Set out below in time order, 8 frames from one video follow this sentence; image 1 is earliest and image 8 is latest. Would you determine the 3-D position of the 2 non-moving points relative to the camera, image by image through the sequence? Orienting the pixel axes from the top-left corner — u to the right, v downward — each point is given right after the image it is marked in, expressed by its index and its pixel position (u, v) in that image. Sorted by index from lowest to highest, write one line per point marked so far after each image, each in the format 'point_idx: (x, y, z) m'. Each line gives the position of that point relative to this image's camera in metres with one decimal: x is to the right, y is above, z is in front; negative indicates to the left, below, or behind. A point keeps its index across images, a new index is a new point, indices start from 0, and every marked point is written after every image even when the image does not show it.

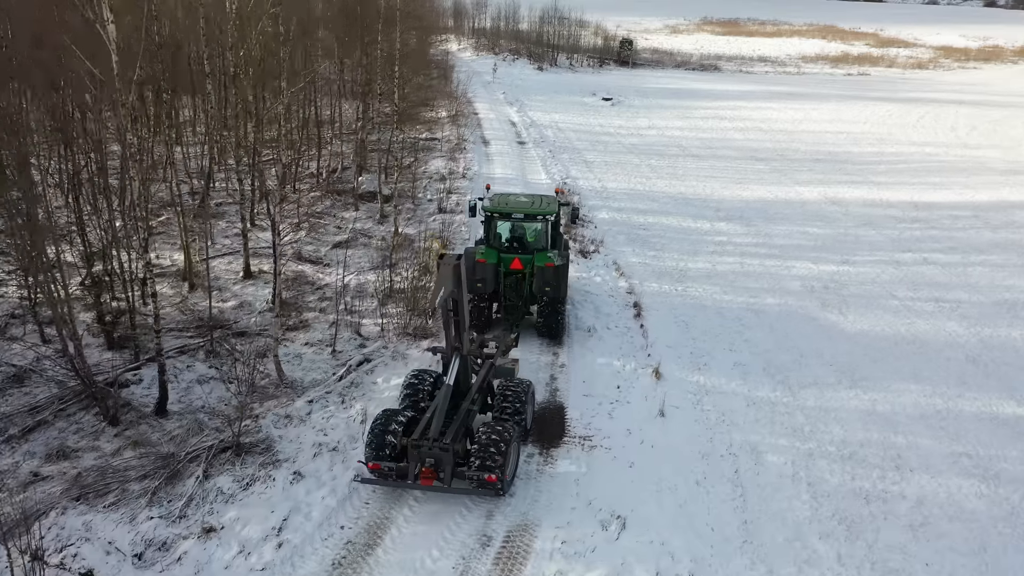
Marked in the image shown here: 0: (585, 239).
0: (+1.3, +0.9, +15.0) m
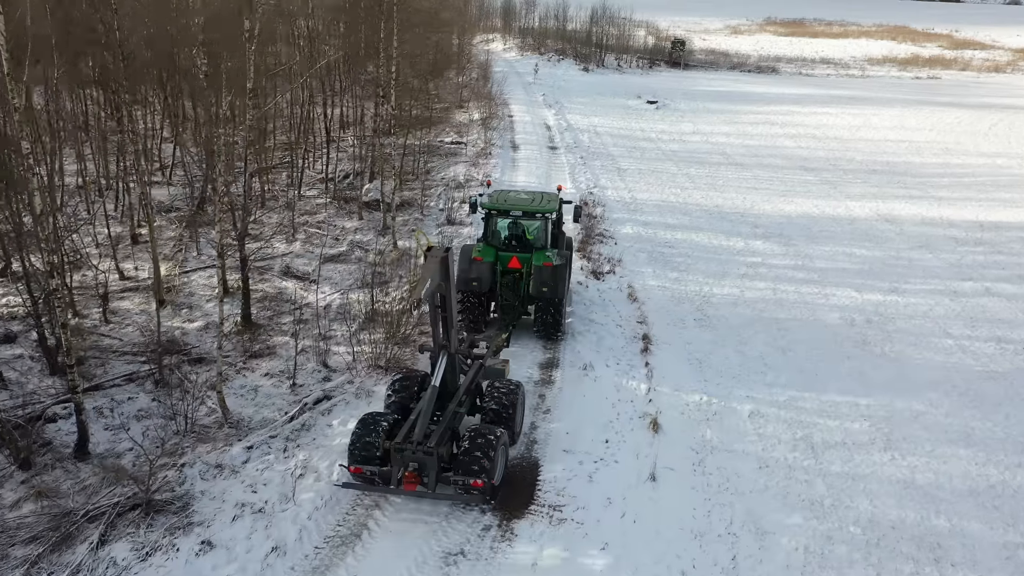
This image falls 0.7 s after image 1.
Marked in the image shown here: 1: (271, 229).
0: (+1.5, +0.5, +13.7) m
1: (-4.4, +1.1, +14.6) m
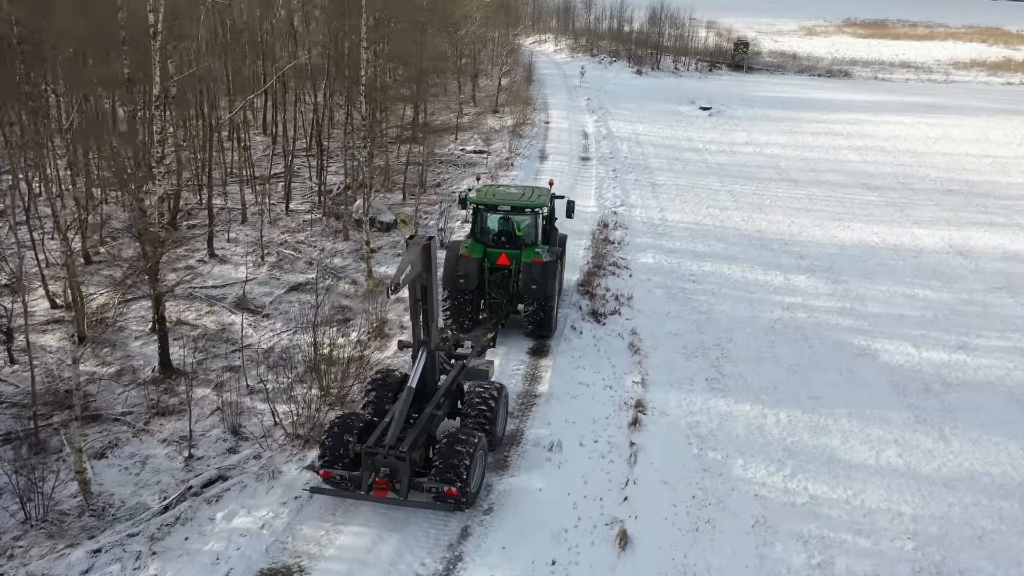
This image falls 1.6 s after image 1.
0: (+1.4, -0.1, +11.7) m
1: (-4.4, +0.6, +13.1) m
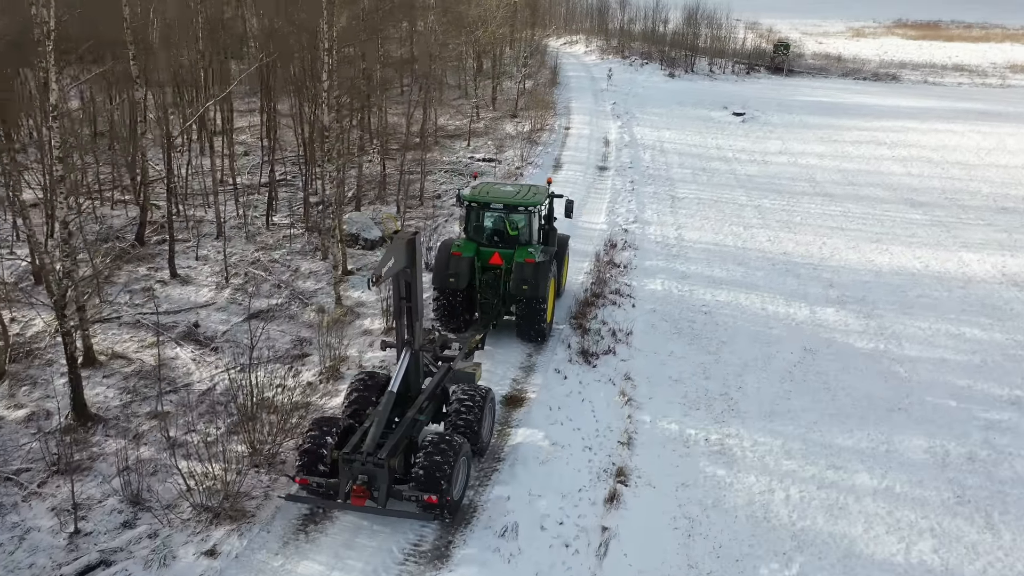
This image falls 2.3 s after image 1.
0: (+1.1, -0.5, +10.3) m
1: (-4.5, +0.3, +12.0) m
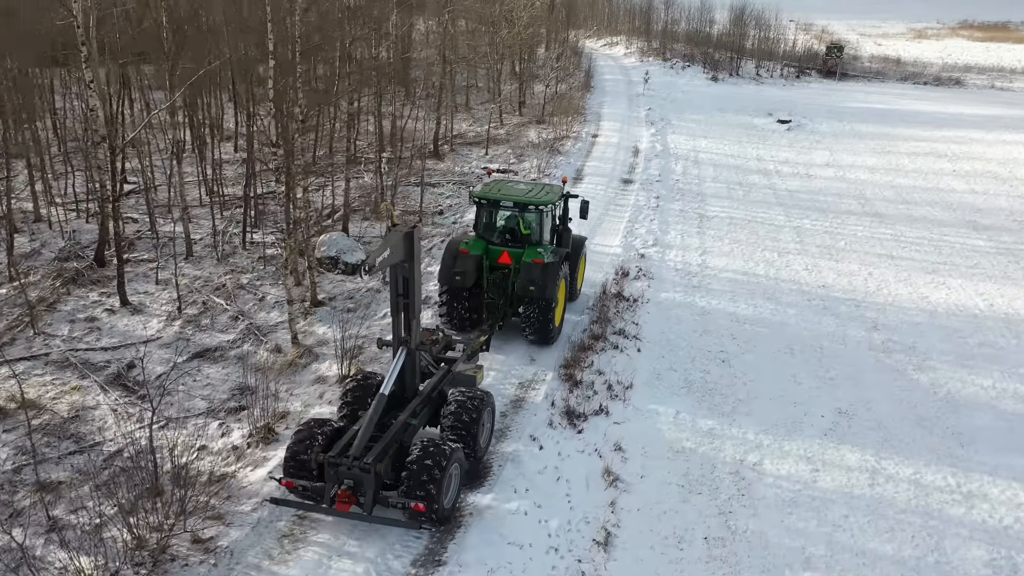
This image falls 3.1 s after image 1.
0: (+0.9, -1.0, +8.8) m
1: (-4.7, -0.1, +10.8) m
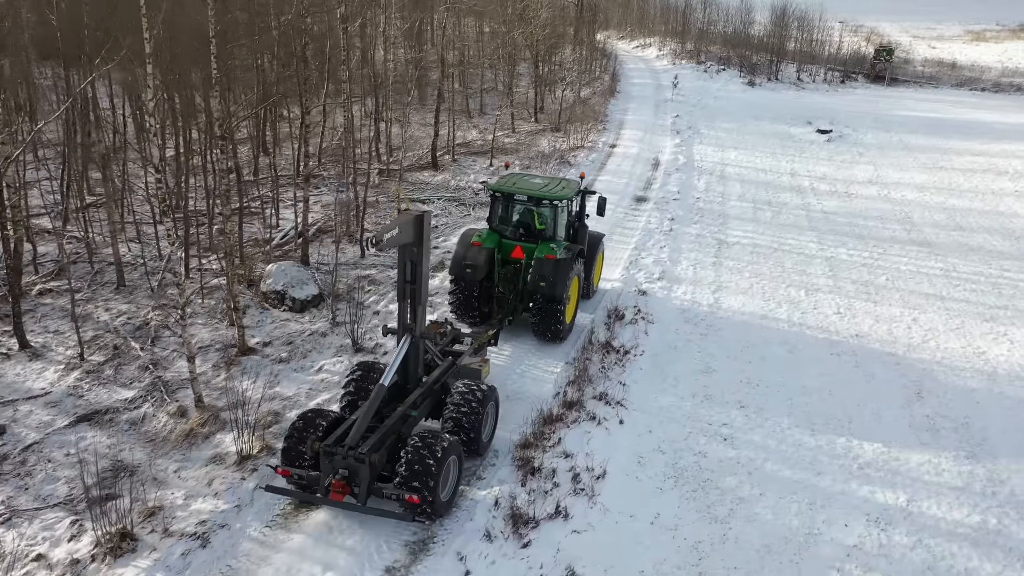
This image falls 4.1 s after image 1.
0: (+0.4, -1.6, +7.0) m
1: (-5.0, -0.6, +9.3) m
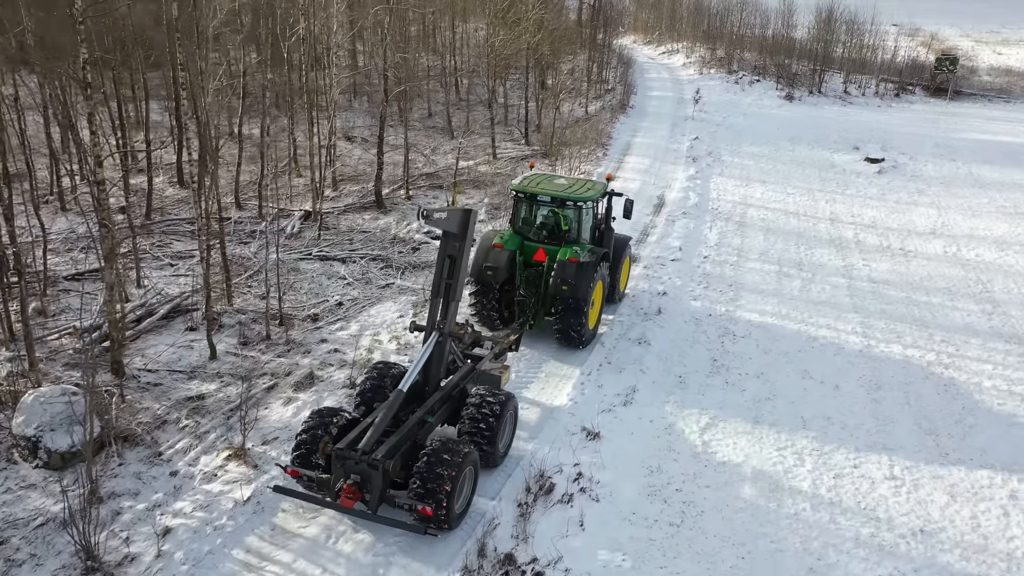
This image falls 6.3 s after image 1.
0: (-0.9, -2.9, +3.4) m
1: (-6.2, -1.7, +6.0) m
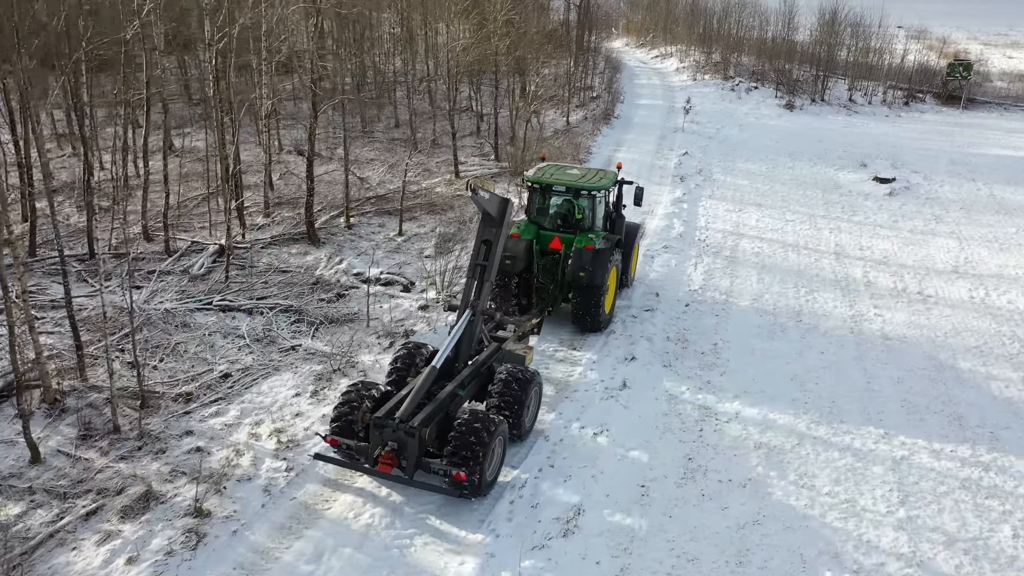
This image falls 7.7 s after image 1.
0: (-1.7, -3.6, +1.4) m
1: (-6.9, -2.4, +3.9) m
